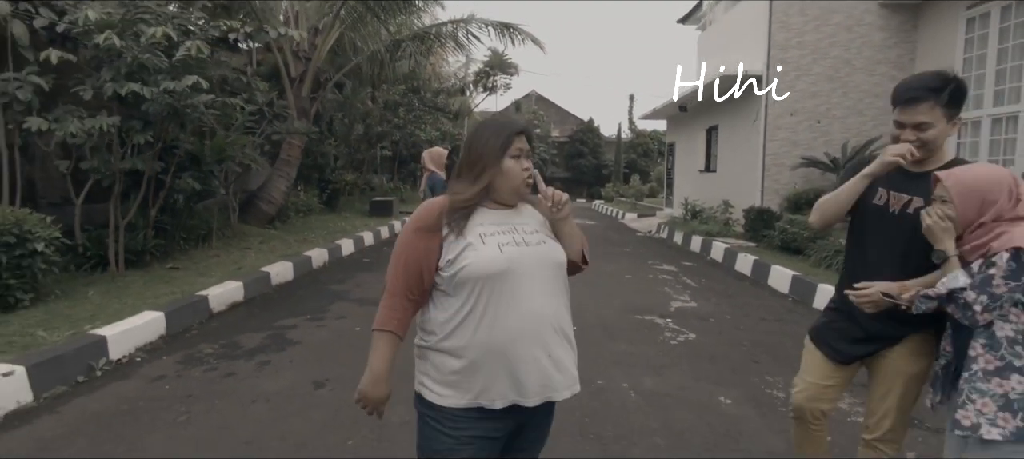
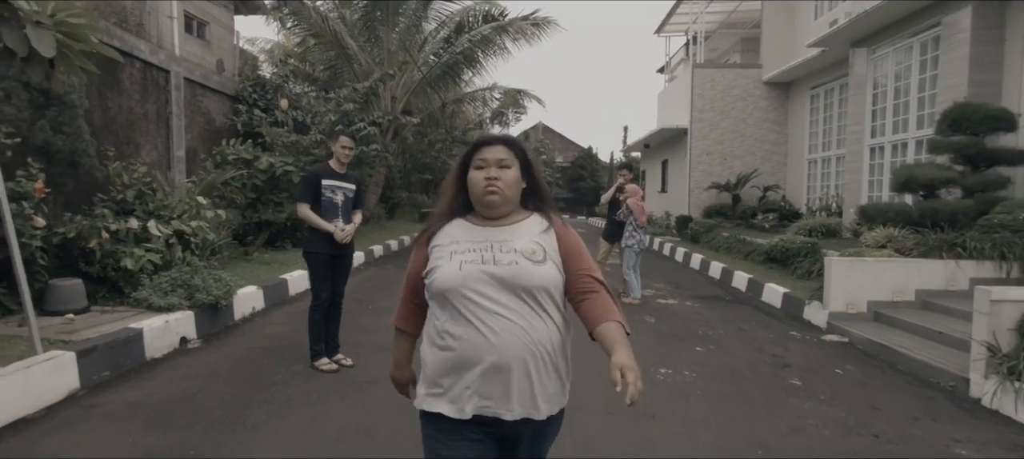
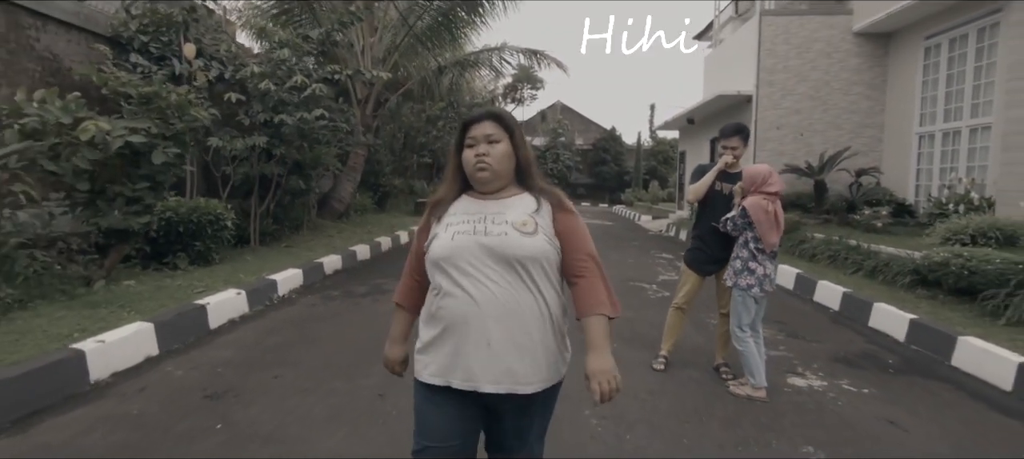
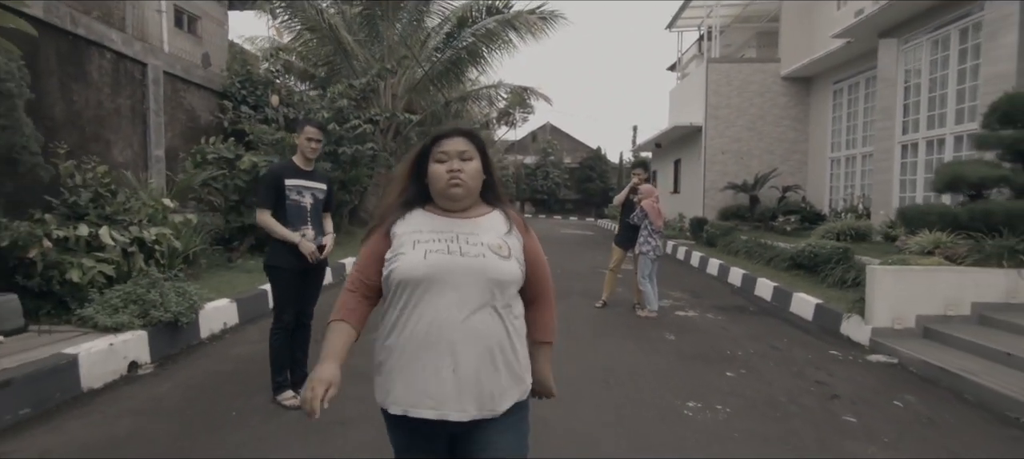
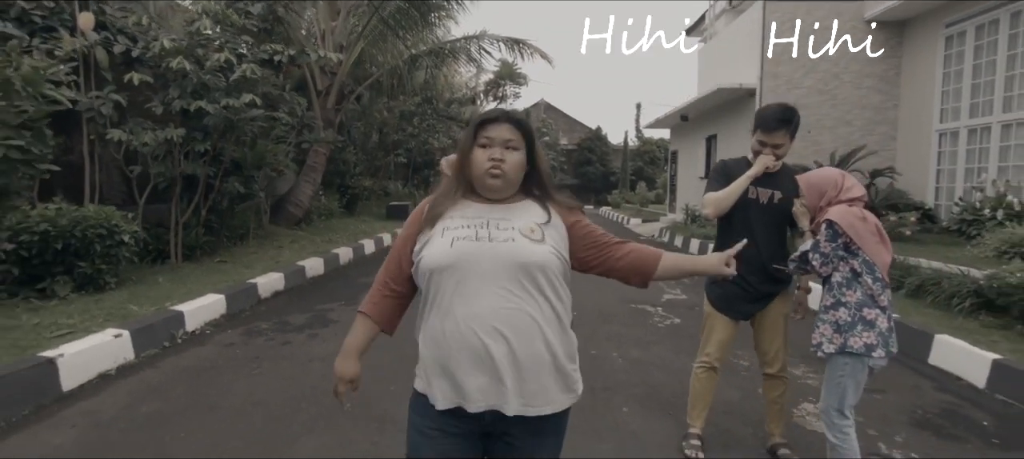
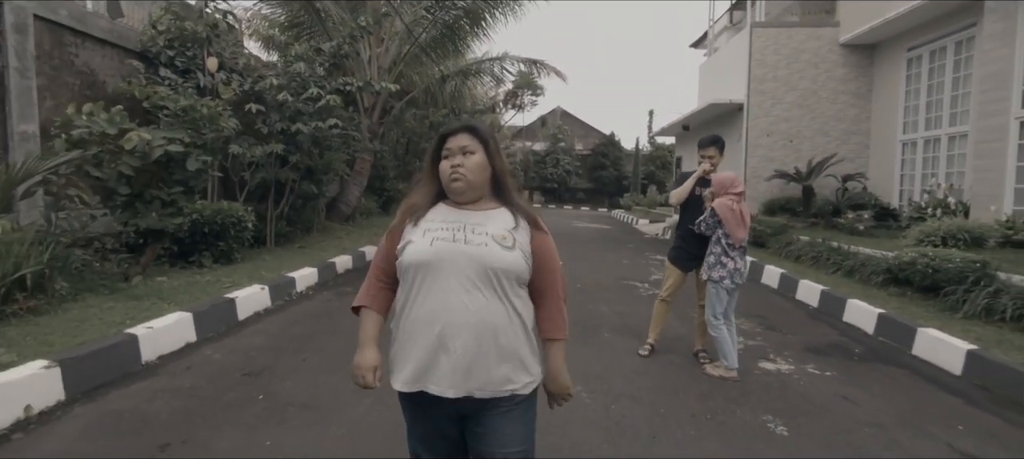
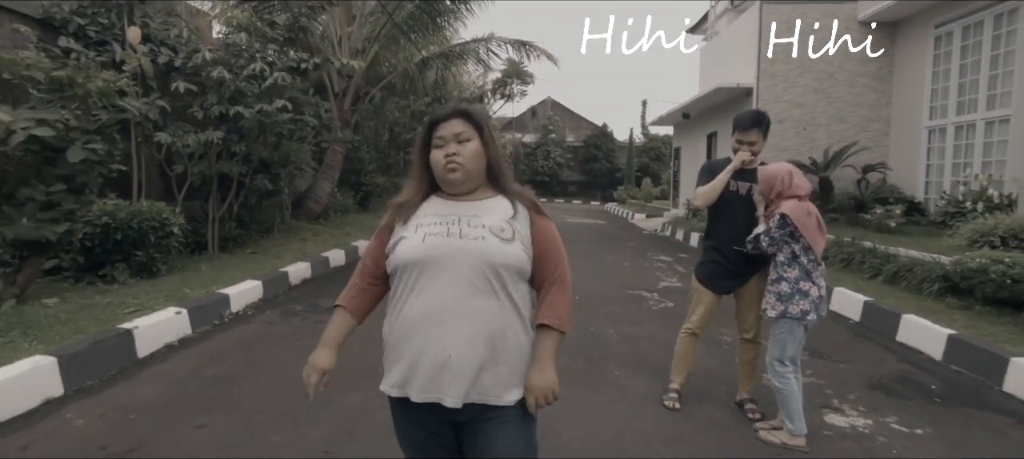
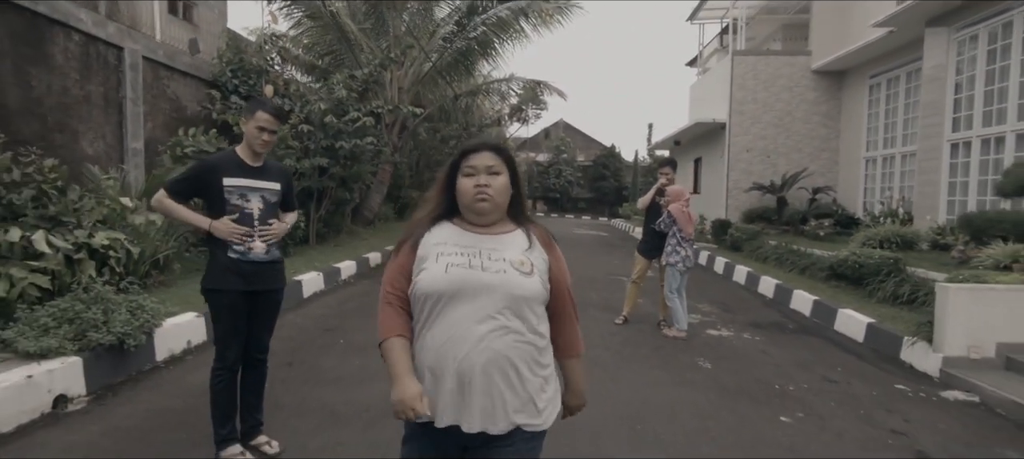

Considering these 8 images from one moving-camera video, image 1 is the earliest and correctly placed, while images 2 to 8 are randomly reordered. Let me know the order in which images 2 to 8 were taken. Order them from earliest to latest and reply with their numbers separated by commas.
5, 7, 3, 6, 8, 4, 2
